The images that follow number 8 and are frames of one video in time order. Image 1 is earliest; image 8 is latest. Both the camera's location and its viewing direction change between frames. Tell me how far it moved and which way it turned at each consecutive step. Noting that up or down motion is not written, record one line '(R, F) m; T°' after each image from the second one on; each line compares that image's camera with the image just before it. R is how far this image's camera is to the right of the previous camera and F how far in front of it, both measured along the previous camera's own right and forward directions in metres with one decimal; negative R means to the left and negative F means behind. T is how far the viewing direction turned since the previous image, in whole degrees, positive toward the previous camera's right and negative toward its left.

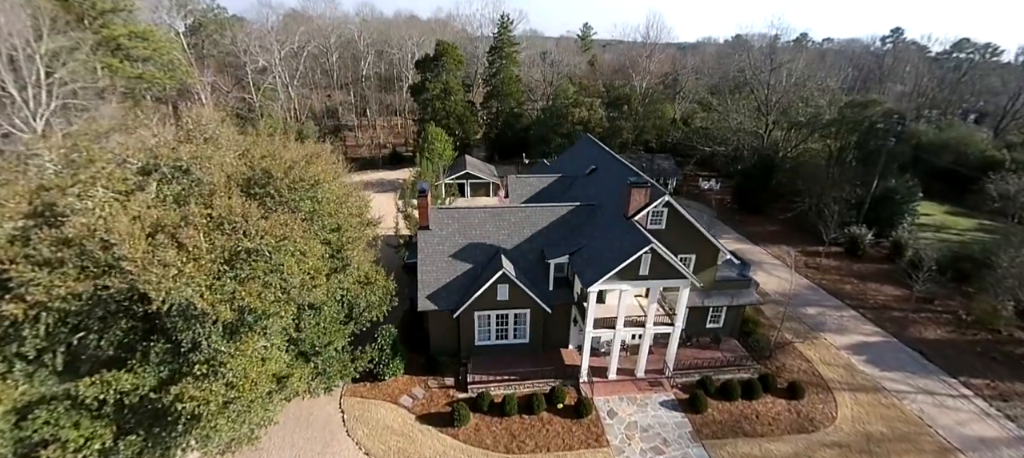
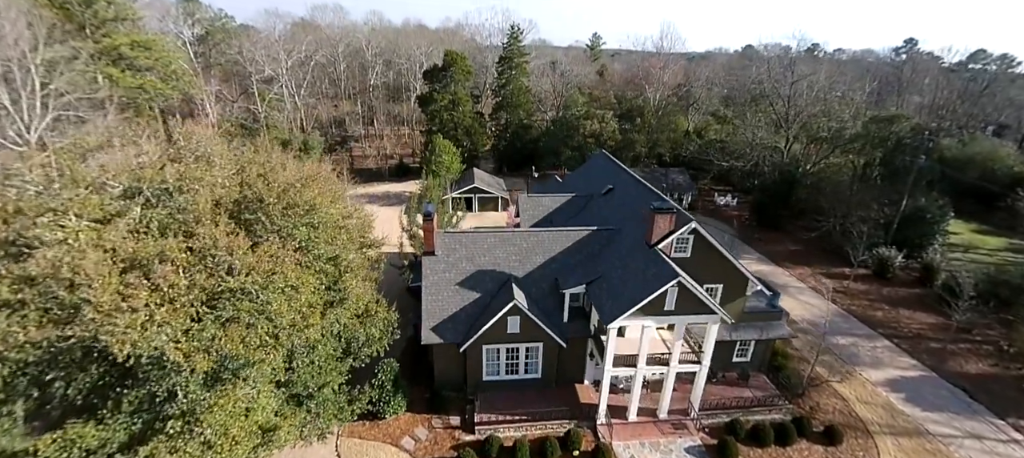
(-0.2, +1.2) m; -1°
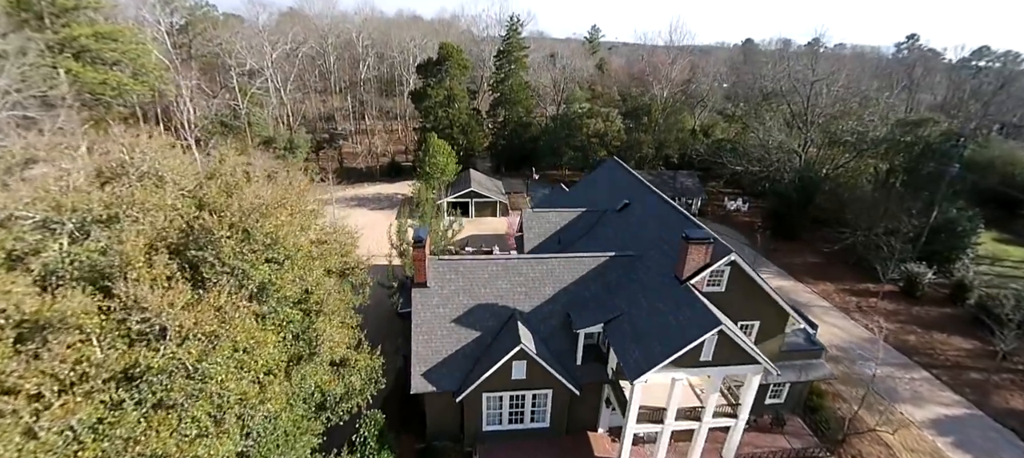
(-0.3, +2.2) m; +1°
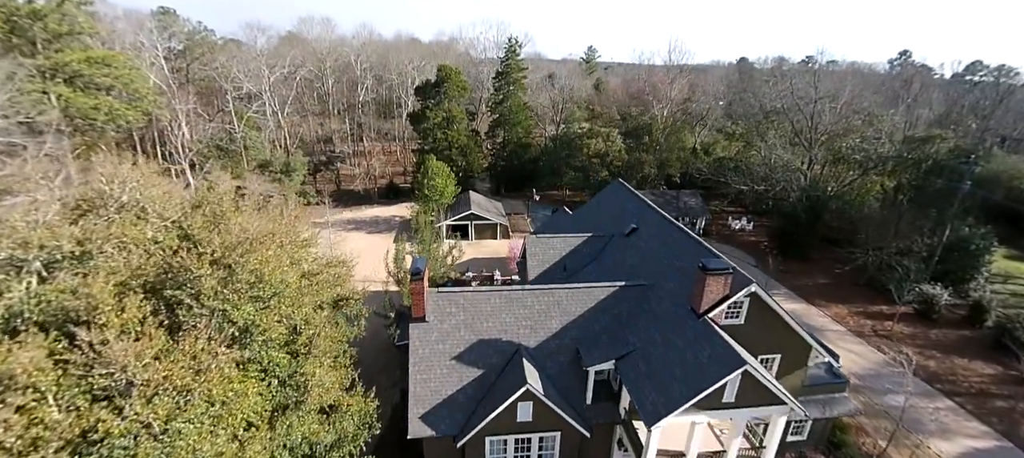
(-0.1, +0.7) m; 0°
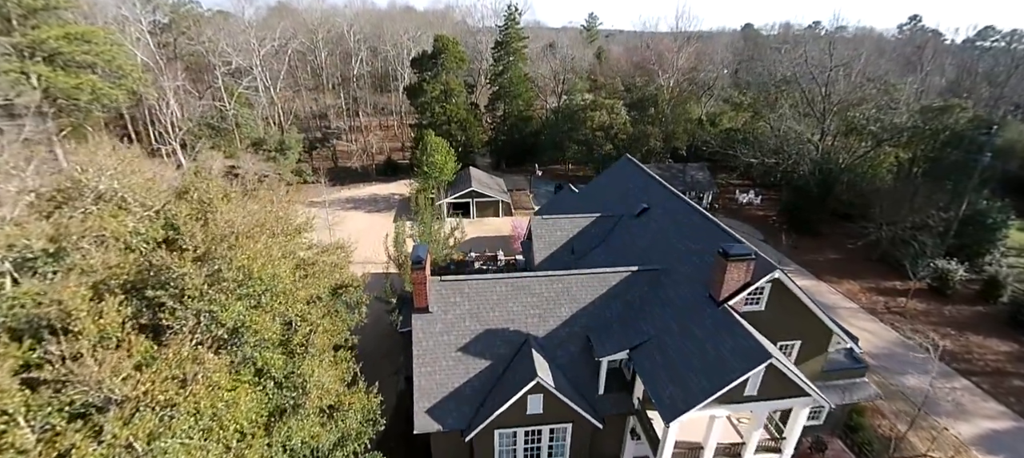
(-0.2, +0.8) m; 0°
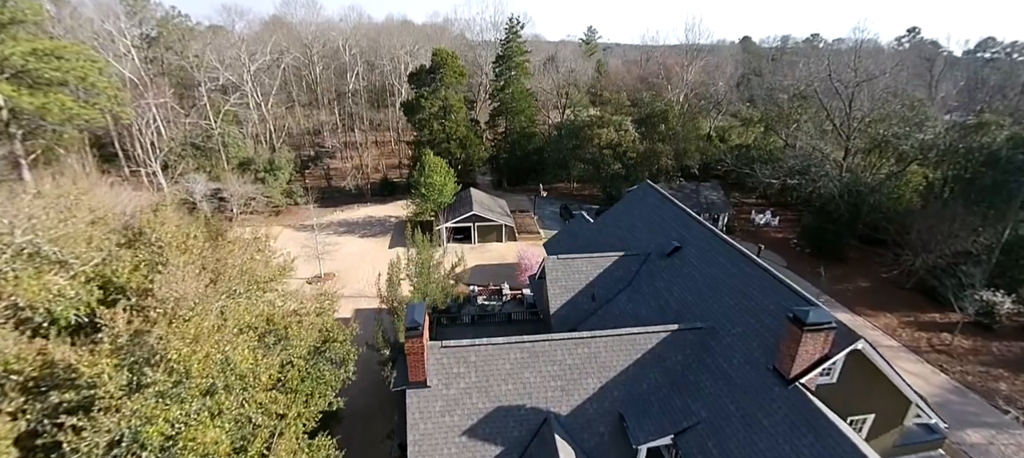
(-0.4, +2.0) m; 0°
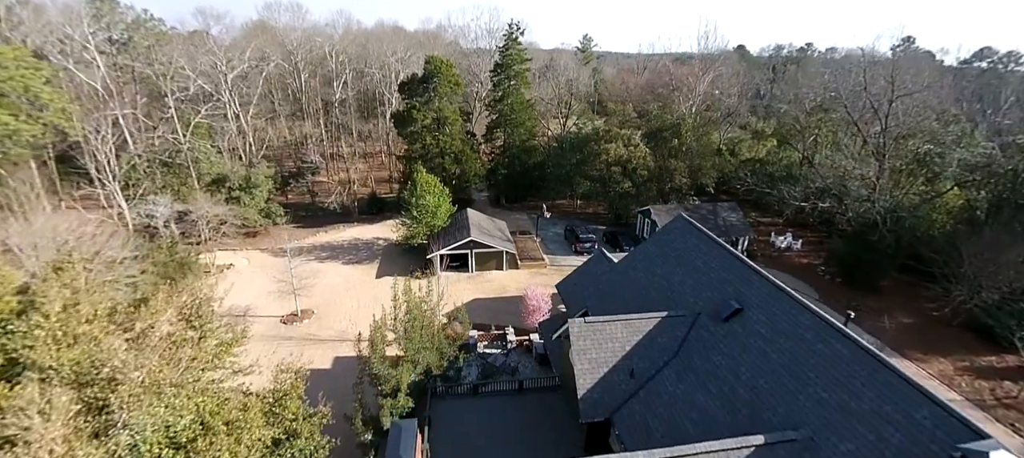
(-0.6, +2.9) m; +1°
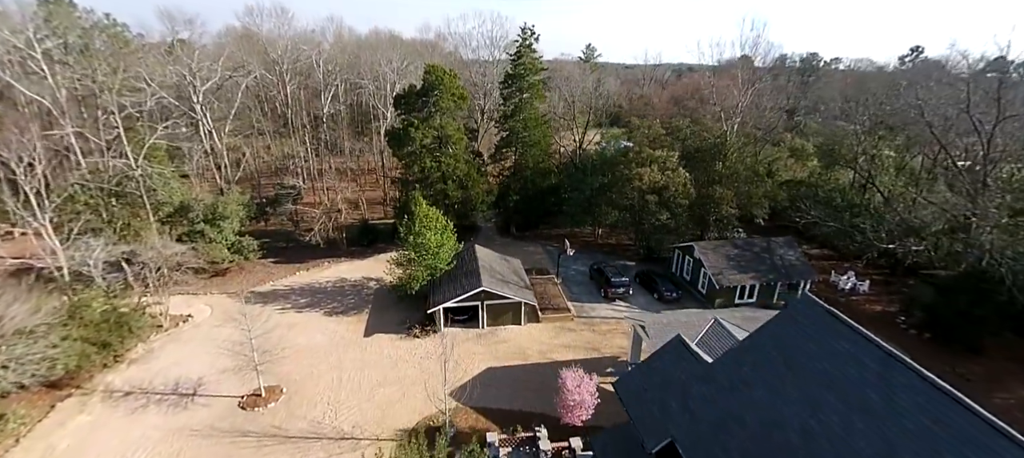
(-1.2, +4.8) m; 0°
